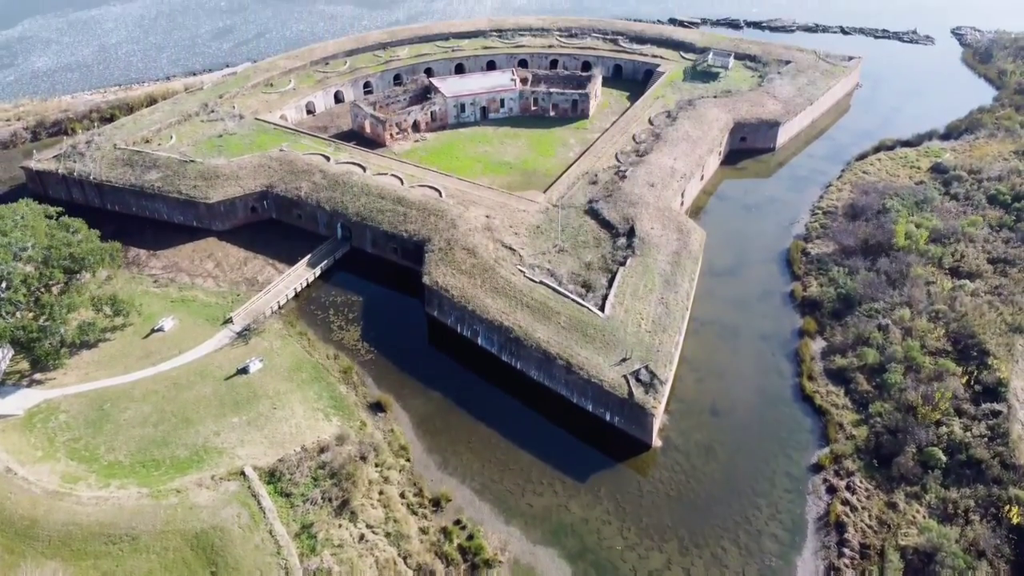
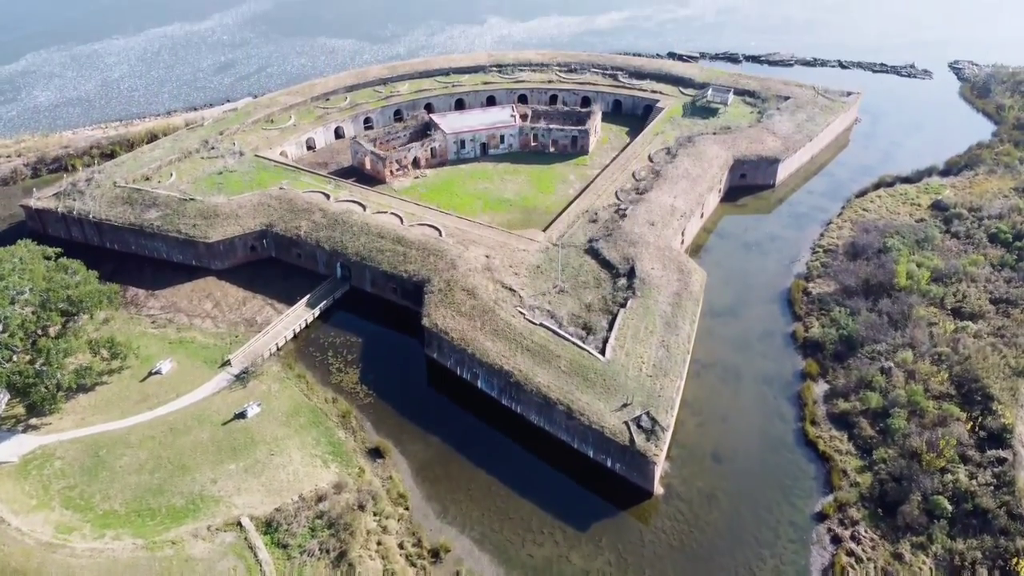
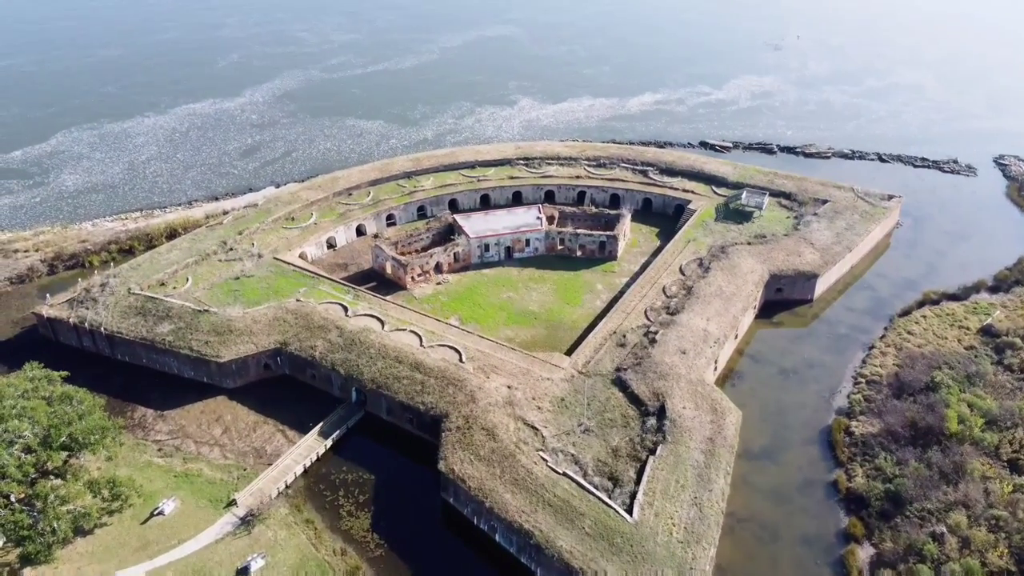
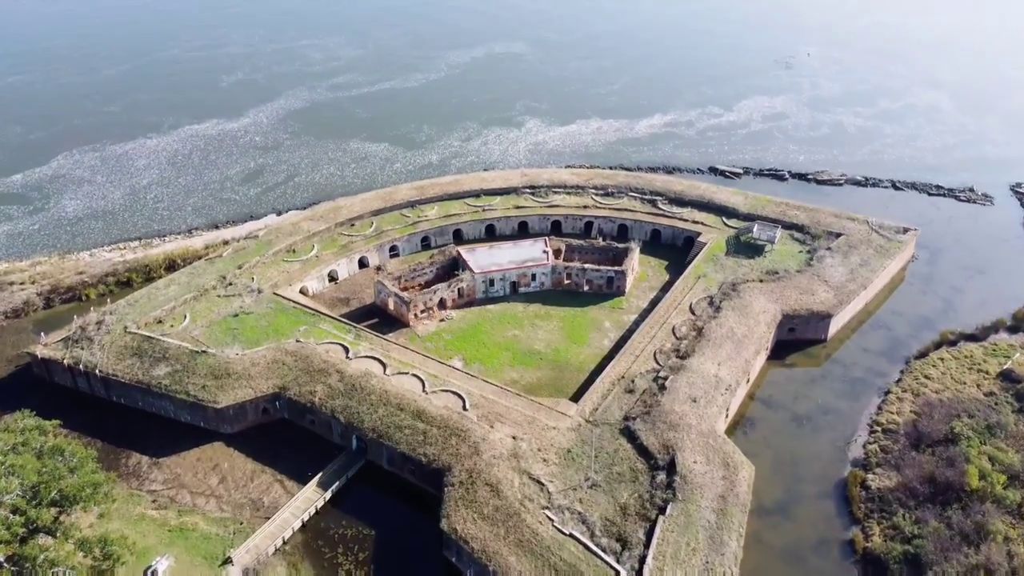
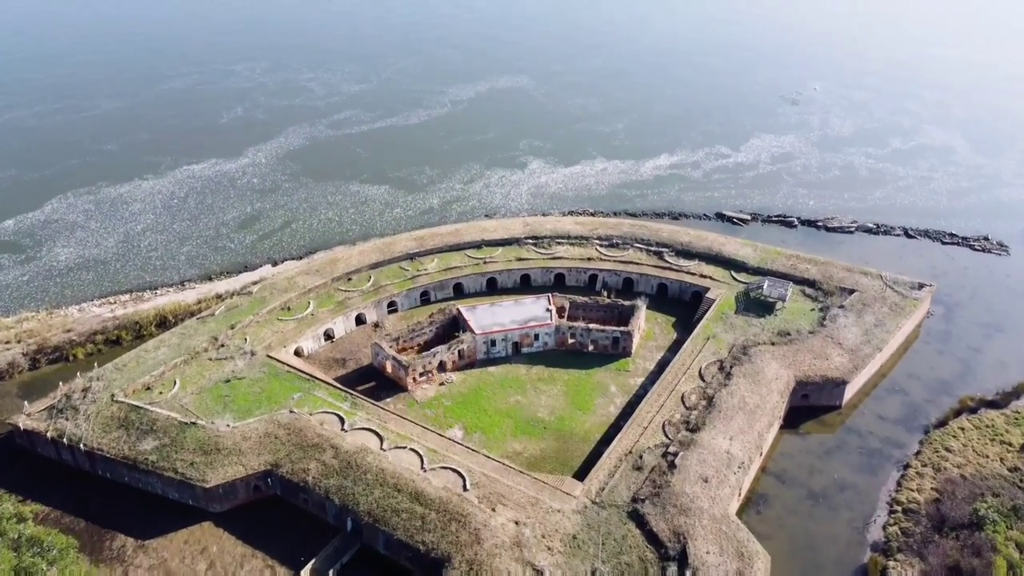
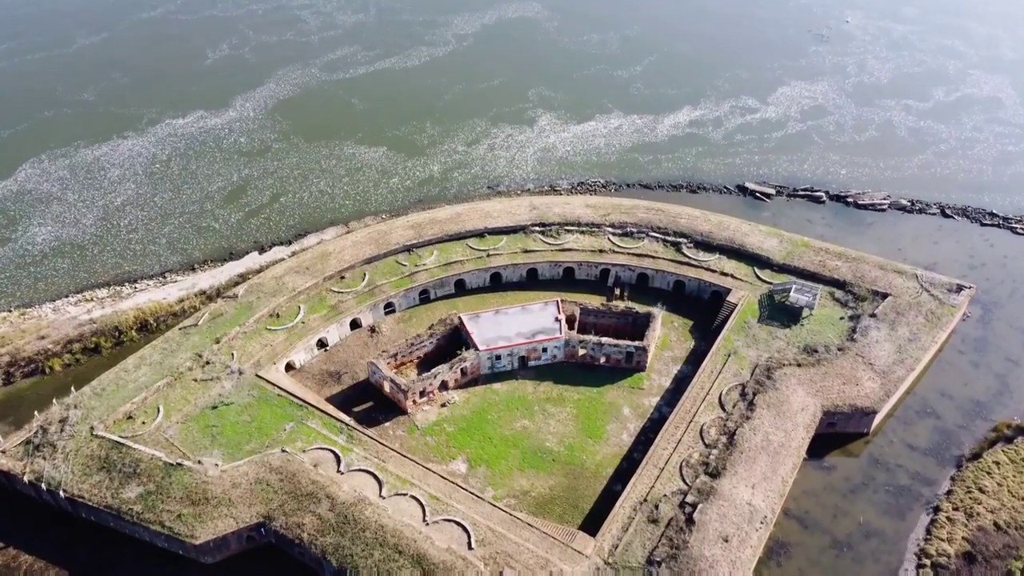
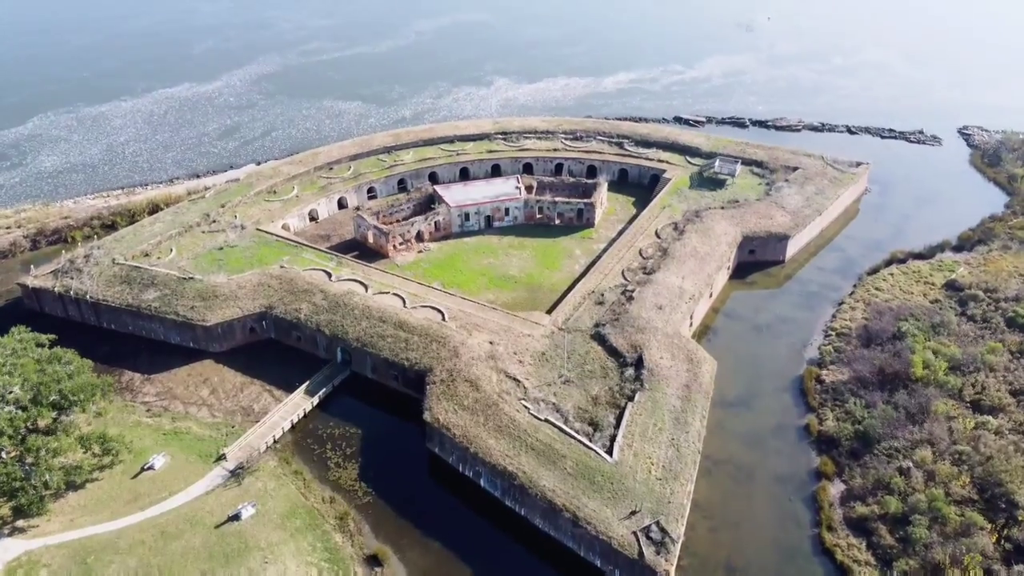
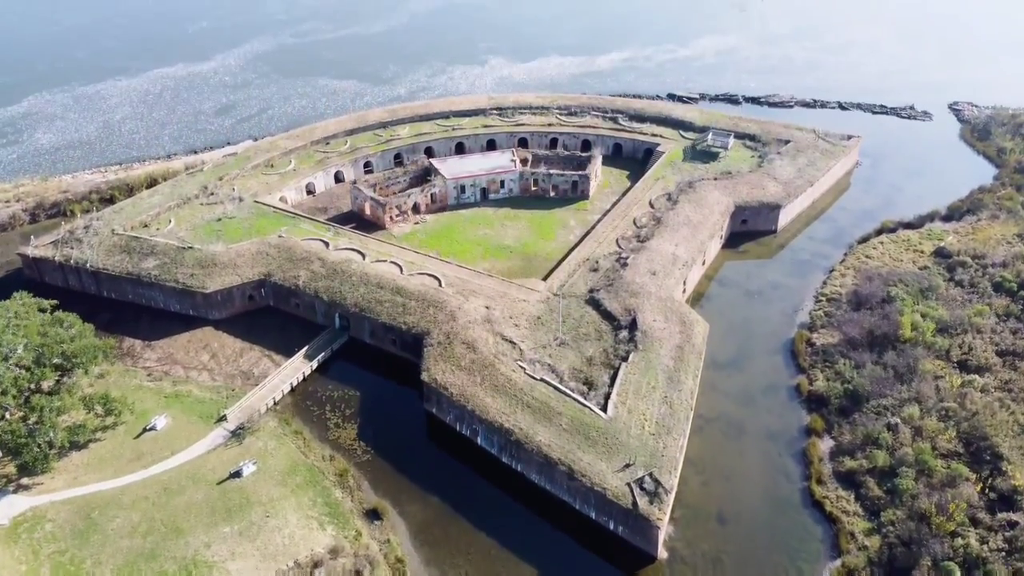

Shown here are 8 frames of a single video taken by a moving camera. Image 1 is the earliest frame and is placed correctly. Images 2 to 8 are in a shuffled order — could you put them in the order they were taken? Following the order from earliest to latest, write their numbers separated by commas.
2, 8, 7, 3, 4, 5, 6
